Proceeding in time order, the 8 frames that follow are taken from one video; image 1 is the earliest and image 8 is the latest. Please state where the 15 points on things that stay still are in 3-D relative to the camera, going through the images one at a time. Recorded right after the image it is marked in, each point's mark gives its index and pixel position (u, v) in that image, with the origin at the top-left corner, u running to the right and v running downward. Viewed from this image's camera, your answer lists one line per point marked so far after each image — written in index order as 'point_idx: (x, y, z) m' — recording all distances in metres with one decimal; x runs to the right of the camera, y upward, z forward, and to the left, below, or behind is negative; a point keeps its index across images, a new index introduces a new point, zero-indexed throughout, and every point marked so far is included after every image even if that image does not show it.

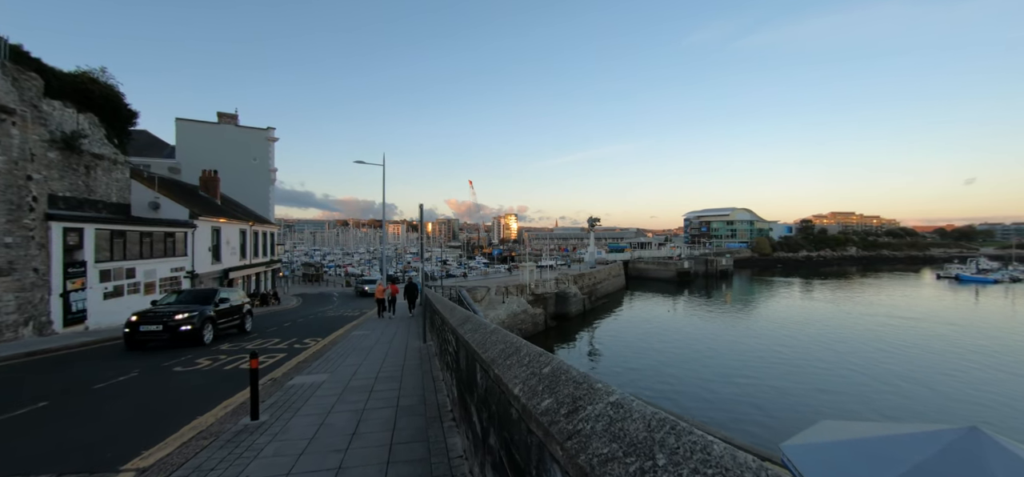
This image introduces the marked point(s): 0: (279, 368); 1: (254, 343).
0: (-5.0, -2.8, +8.5) m
1: (-7.7, -3.1, +11.7) m
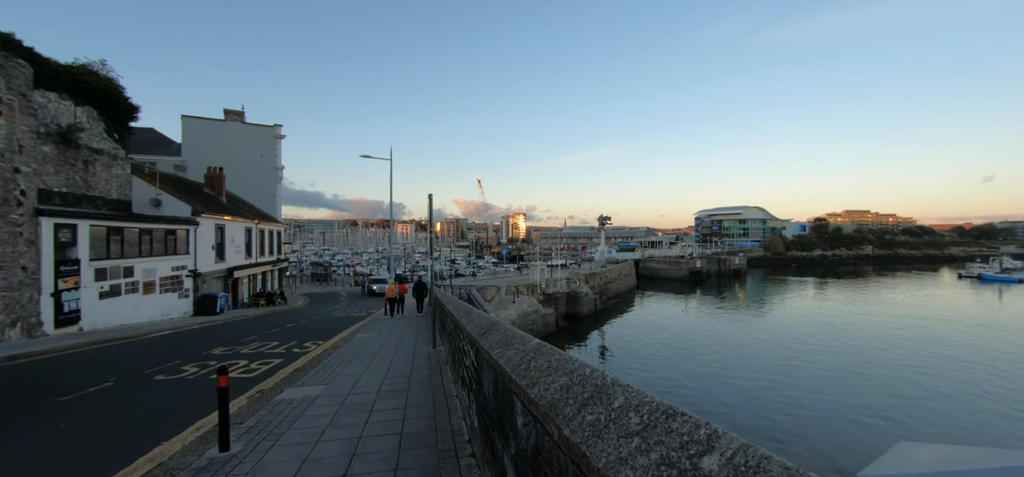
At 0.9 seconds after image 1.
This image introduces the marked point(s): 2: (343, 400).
0: (-4.6, -2.7, +7.5) m
1: (-7.2, -3.0, +10.8) m
2: (-2.5, -2.4, +5.8) m
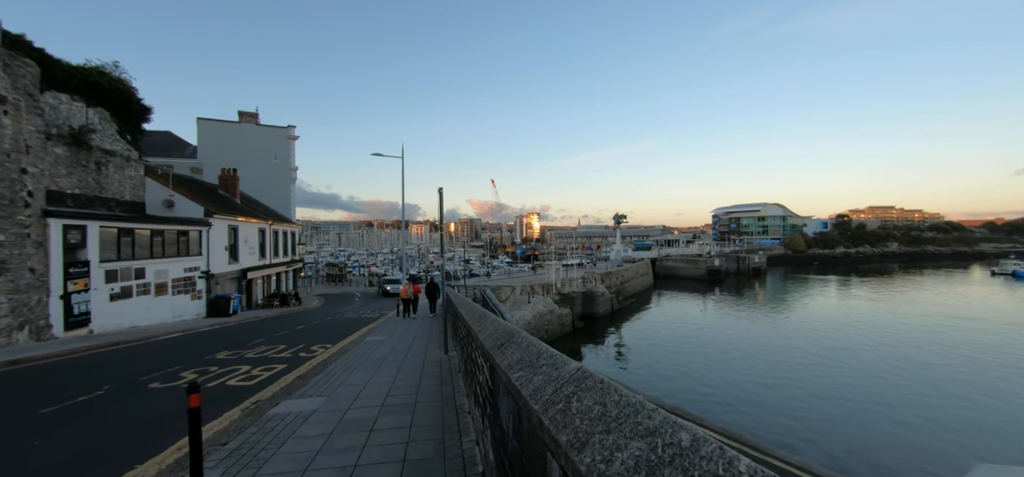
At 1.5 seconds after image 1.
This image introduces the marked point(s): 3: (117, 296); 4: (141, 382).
0: (-4.3, -2.6, +7.0) m
1: (-6.8, -3.0, +10.4) m
2: (-2.2, -2.3, +5.2) m
3: (-15.3, -2.2, +15.2) m
4: (-7.1, -2.8, +7.5) m
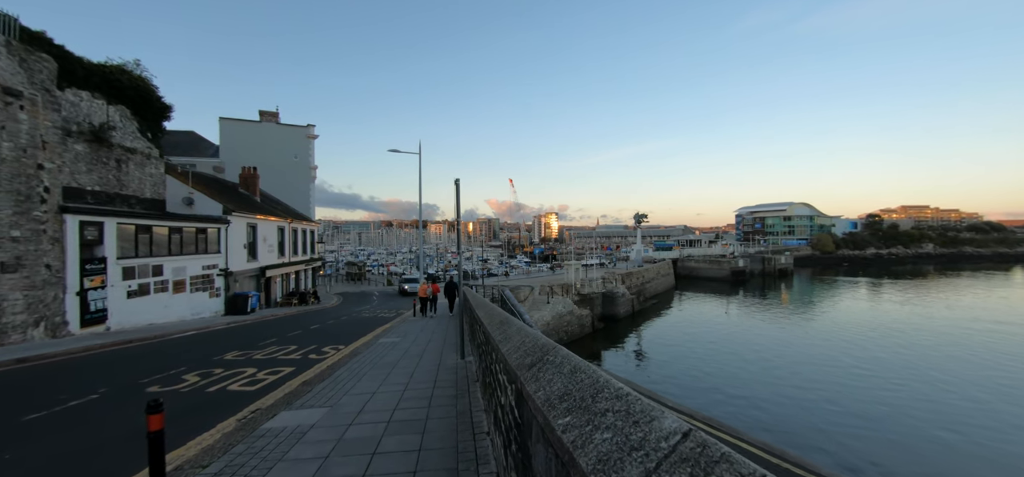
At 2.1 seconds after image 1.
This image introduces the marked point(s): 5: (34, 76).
0: (-3.9, -2.5, +6.4) m
1: (-6.3, -2.9, +9.9) m
2: (-1.9, -2.2, +4.5) m
3: (-14.5, -2.1, +15.1) m
4: (-6.7, -2.6, +7.1) m
5: (-14.7, +5.0, +12.1) m
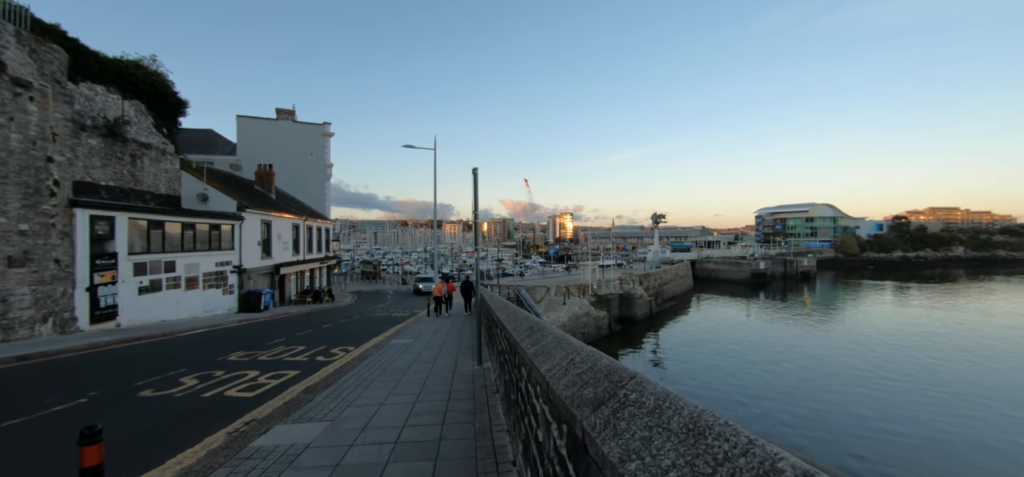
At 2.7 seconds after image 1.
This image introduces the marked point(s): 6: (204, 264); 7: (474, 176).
0: (-3.5, -2.4, +5.8) m
1: (-5.8, -2.7, +9.4) m
2: (-1.7, -2.1, +3.8) m
3: (-13.9, -1.9, +14.9) m
4: (-6.3, -2.5, +6.6) m
5: (-14.1, +5.2, +11.9) m
6: (-14.2, -1.2, +18.2) m
7: (-0.6, +1.1, +6.6) m
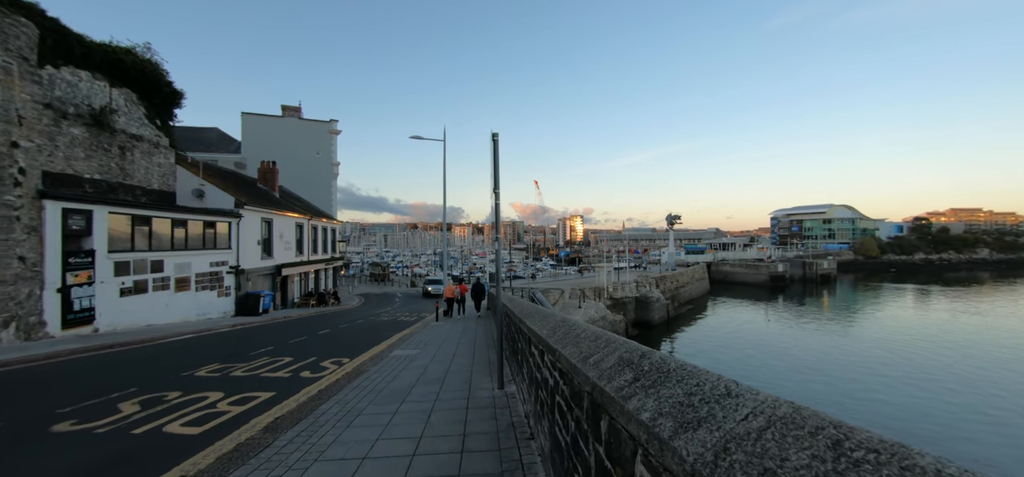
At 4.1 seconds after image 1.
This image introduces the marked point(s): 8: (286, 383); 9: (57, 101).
0: (-3.1, -2.2, +4.2) m
1: (-5.3, -2.6, +7.9) m
2: (-1.3, -1.9, +2.2) m
3: (-13.2, -1.8, +13.6) m
4: (-5.9, -2.3, +5.1) m
5: (-13.6, +5.3, +10.7) m
6: (-13.5, -1.1, +16.9) m
7: (-0.2, +1.3, +5.0) m
8: (-3.9, -2.5, +6.8) m
9: (-15.8, +4.8, +13.6) m
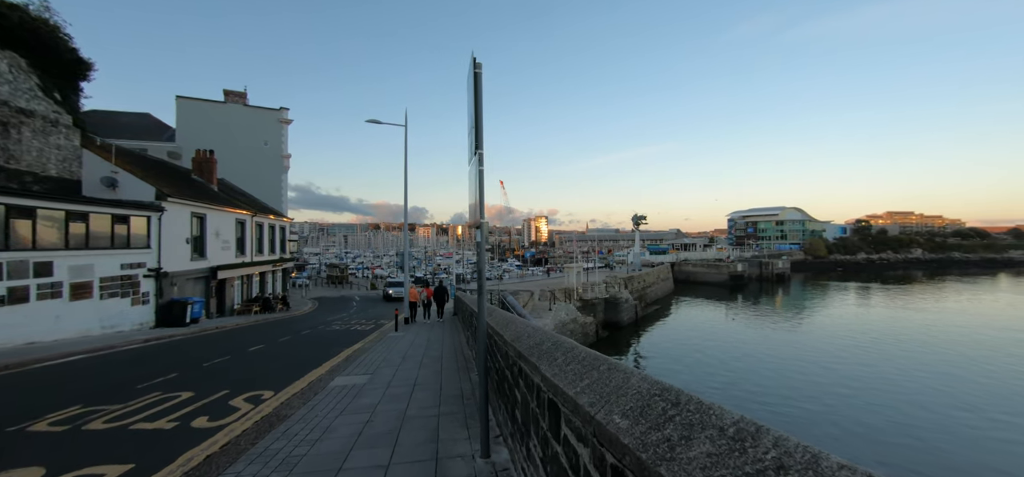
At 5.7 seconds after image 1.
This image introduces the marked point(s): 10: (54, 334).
0: (-3.2, -2.1, +2.3) m
1: (-5.6, -2.4, +5.7) m
2: (-1.2, -1.8, +0.5) m
3: (-14.0, -1.7, +10.7) m
4: (-6.0, -2.2, +2.9) m
5: (-14.1, +5.4, +7.8) m
6: (-14.6, -1.0, +14.0) m
7: (-0.3, +1.4, +3.3) m
8: (-4.1, -2.4, +4.7) m
9: (-16.5, +4.9, +10.6) m
10: (-14.2, -2.9, +12.2) m
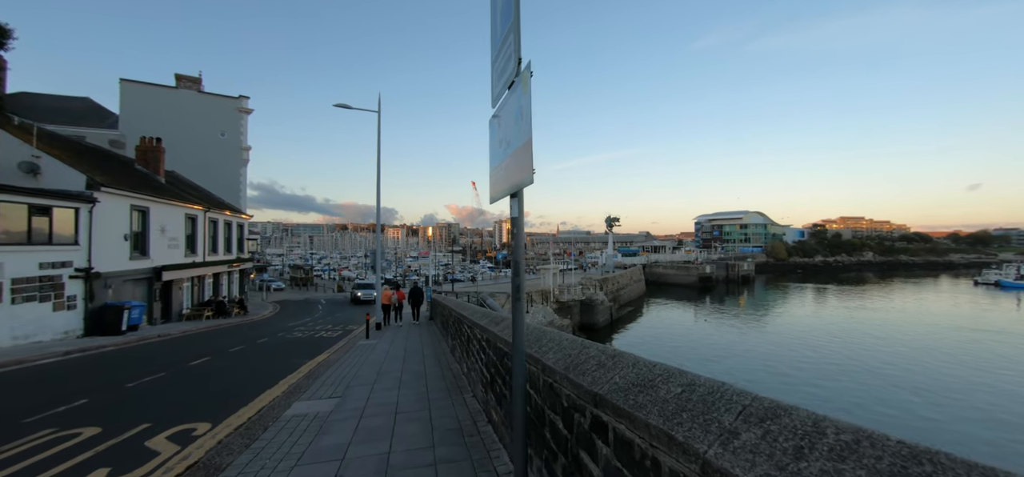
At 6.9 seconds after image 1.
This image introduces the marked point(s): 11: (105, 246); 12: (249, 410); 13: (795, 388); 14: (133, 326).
0: (-2.8, -2.0, +1.0) m
1: (-5.6, -2.3, +4.3) m
2: (-0.7, -1.6, -0.7) m
3: (-14.3, -1.5, +8.7) m
4: (-5.7, -2.0, +1.4) m
5: (-14.1, +5.6, +5.8) m
6: (-15.1, -0.8, +11.9) m
7: (-0.1, +1.5, +2.3) m
8: (-3.9, -2.3, +3.4) m
9: (-16.7, +5.1, +8.4) m
10: (-14.6, -2.8, +10.1) m
11: (-15.8, -0.3, +15.3) m
12: (-3.6, -2.3, +5.3) m
13: (+14.6, -8.4, +18.9) m
14: (-14.8, -3.4, +15.3) m
